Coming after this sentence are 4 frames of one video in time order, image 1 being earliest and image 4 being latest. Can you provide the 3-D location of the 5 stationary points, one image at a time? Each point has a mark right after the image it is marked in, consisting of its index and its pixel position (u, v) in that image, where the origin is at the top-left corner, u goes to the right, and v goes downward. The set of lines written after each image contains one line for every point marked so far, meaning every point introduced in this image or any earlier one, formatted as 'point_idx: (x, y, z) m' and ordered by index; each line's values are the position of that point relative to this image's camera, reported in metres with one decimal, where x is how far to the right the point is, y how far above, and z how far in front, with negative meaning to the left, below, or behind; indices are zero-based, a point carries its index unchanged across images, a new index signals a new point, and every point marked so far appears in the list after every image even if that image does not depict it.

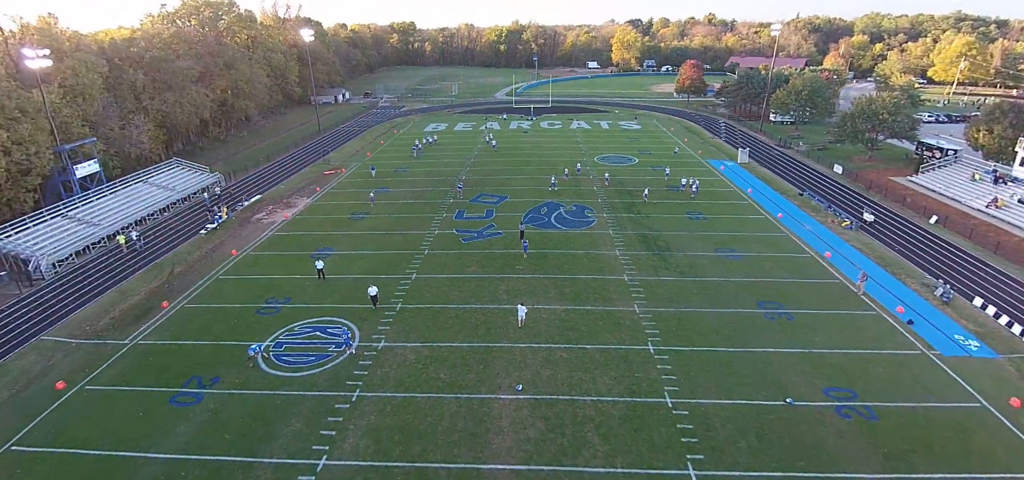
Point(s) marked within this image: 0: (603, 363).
0: (+3.5, -4.8, +18.2) m
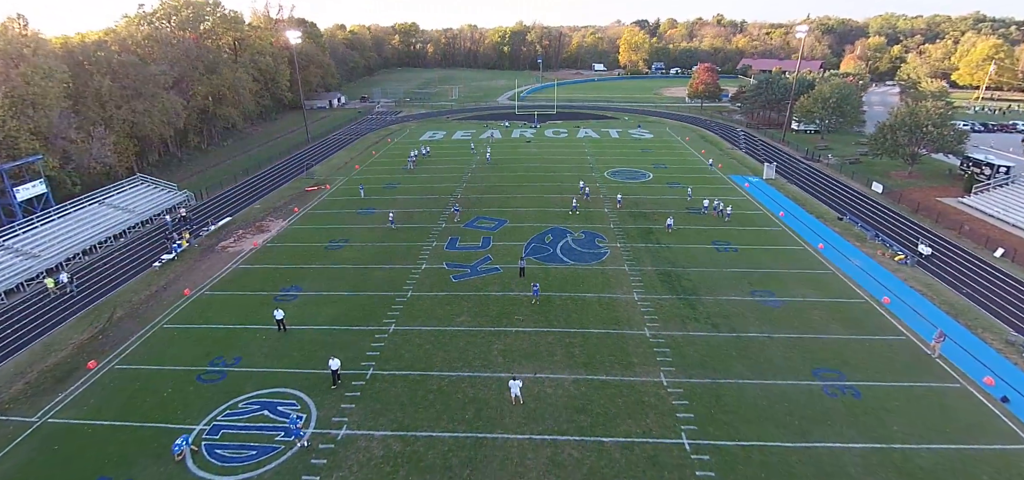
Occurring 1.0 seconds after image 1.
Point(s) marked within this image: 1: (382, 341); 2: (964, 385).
0: (+3.4, -6.8, +14.0) m
1: (-5.5, -4.3, +20.0) m
2: (+17.1, -5.4, +17.6) m
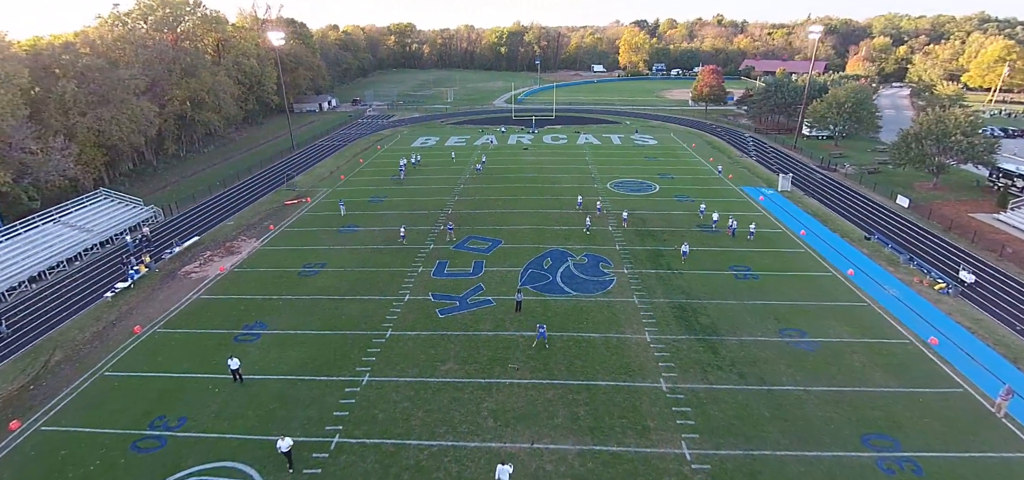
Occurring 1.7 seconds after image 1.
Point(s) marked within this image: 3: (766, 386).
0: (+3.2, -8.2, +11.1) m
1: (-5.7, -5.7, +17.1) m
2: (+16.8, -6.8, +14.8) m
3: (+9.3, -5.3, +17.2) m
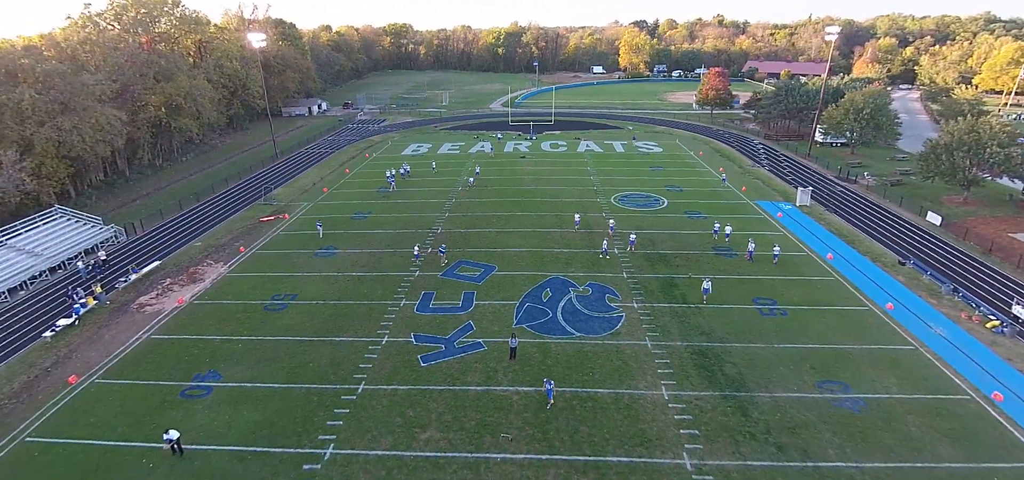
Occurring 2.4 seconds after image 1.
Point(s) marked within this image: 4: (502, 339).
0: (+3.0, -9.6, +8.2) m
1: (-6.0, -7.1, +14.1) m
2: (+16.6, -8.2, +11.9) m
3: (+9.1, -6.7, +14.3) m
4: (-0.4, -4.2, +19.8) m
